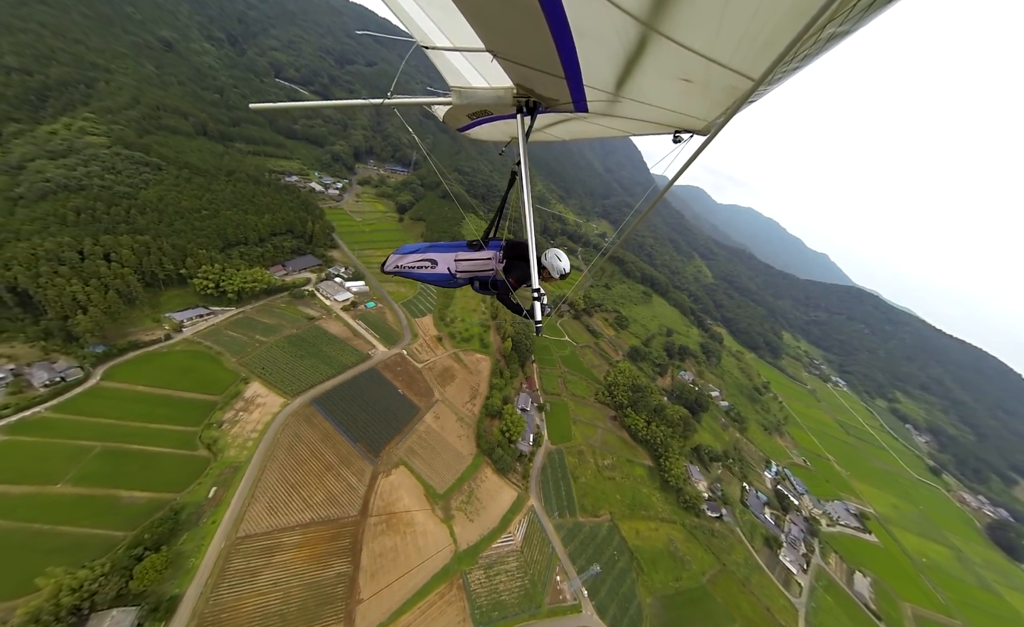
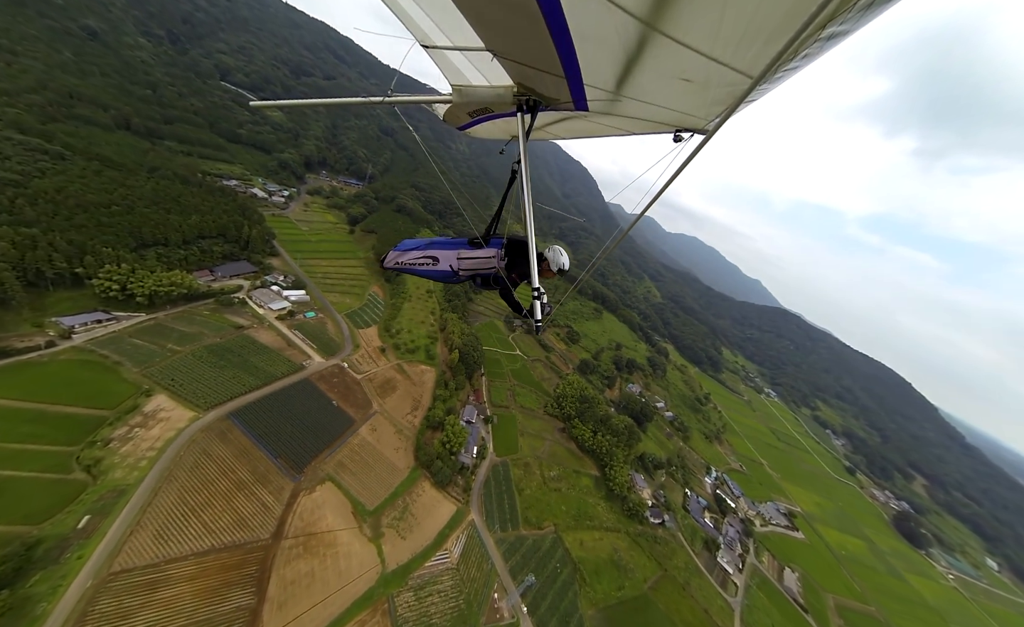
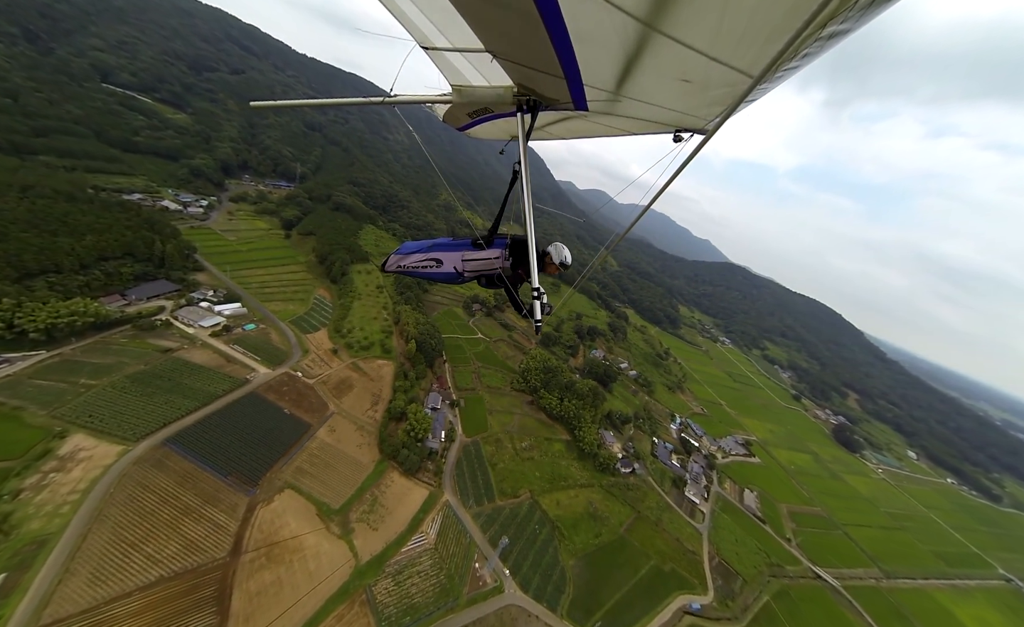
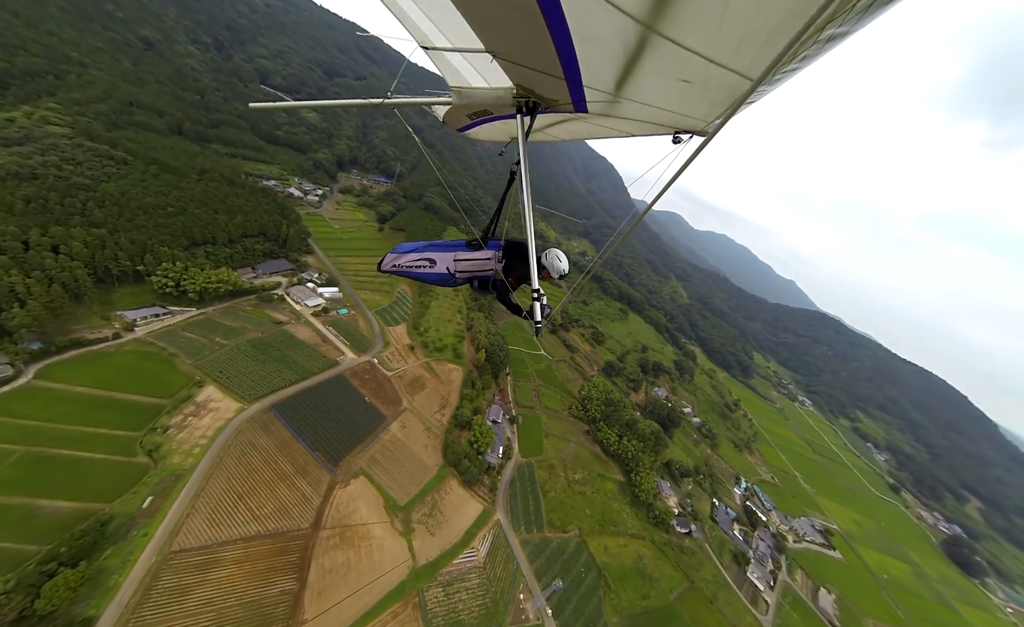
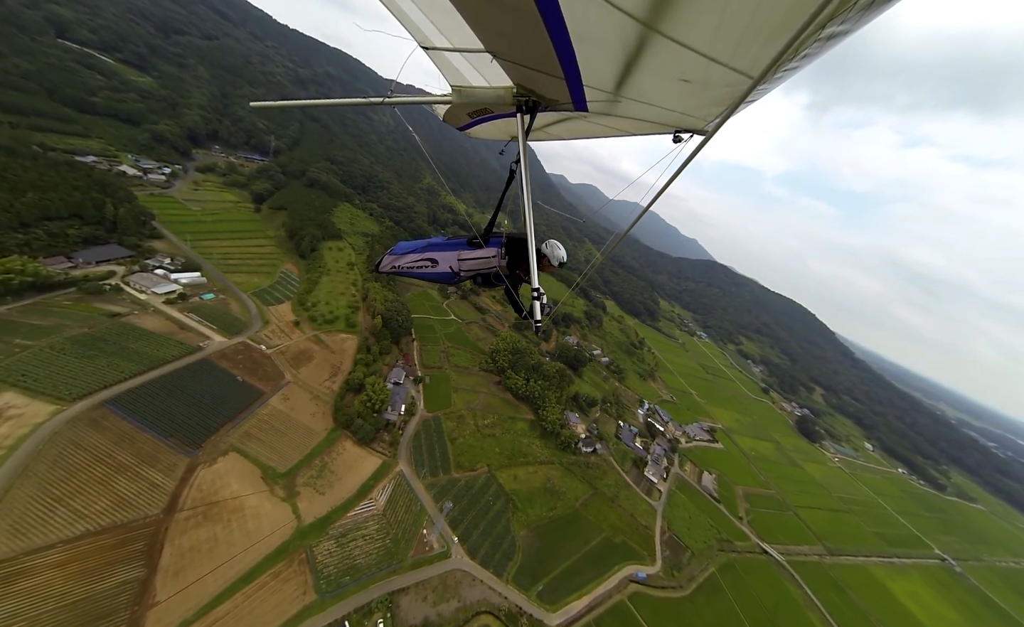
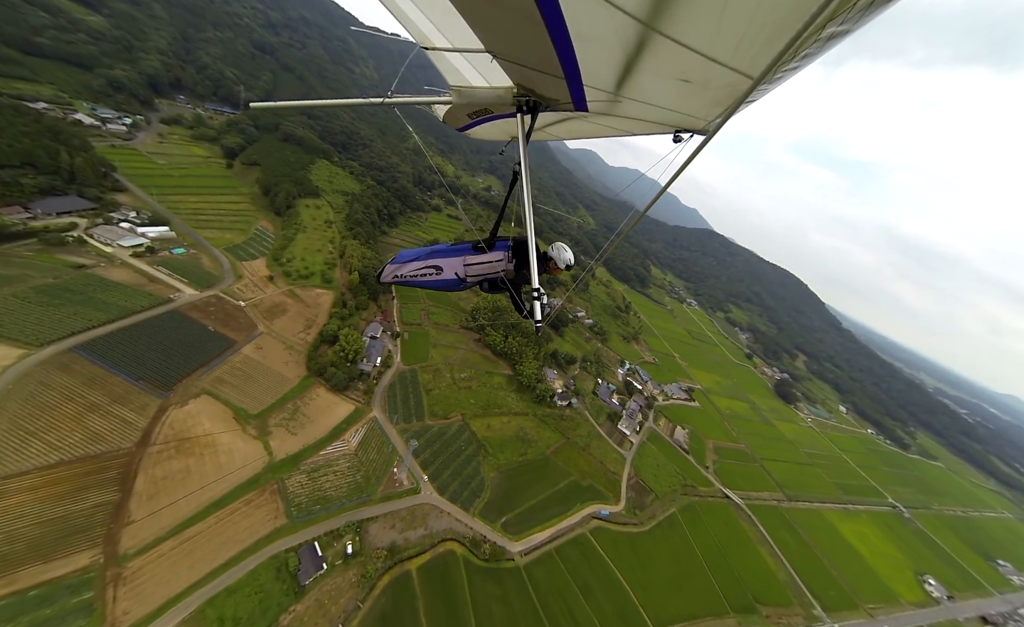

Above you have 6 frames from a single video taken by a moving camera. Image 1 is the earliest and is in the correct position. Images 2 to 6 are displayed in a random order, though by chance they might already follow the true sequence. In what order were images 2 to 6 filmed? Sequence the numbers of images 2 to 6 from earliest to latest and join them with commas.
4, 2, 3, 5, 6
